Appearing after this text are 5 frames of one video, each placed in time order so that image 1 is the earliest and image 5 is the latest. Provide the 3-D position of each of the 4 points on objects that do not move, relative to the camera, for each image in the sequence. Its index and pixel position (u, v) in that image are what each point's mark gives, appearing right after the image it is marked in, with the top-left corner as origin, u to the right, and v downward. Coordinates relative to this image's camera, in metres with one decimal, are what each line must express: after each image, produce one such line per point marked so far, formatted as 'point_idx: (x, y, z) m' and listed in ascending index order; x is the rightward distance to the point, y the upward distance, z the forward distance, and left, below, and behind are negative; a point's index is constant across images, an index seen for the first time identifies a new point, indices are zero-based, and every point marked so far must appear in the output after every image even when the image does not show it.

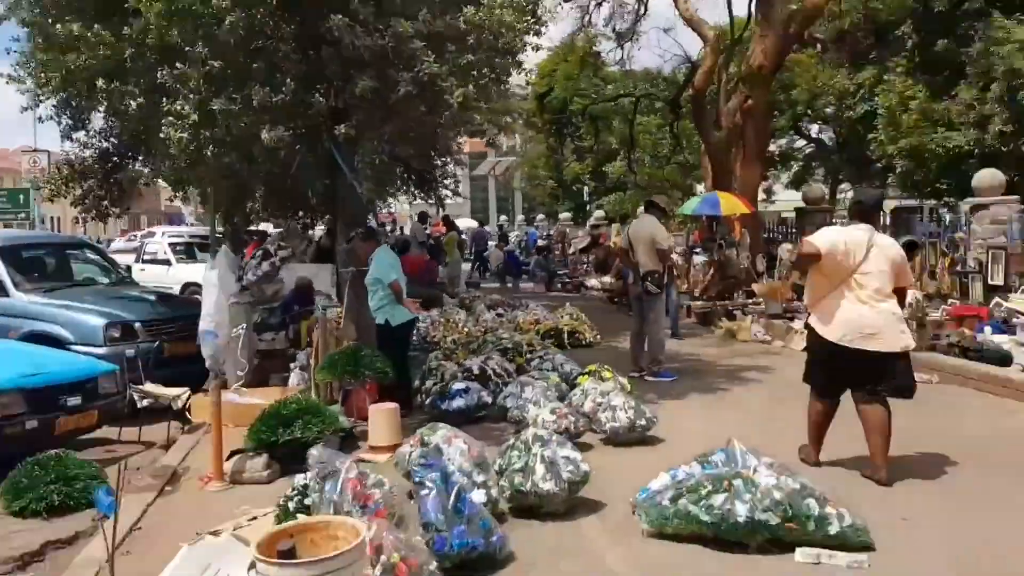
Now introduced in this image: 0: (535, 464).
0: (+0.2, -1.2, +5.5) m
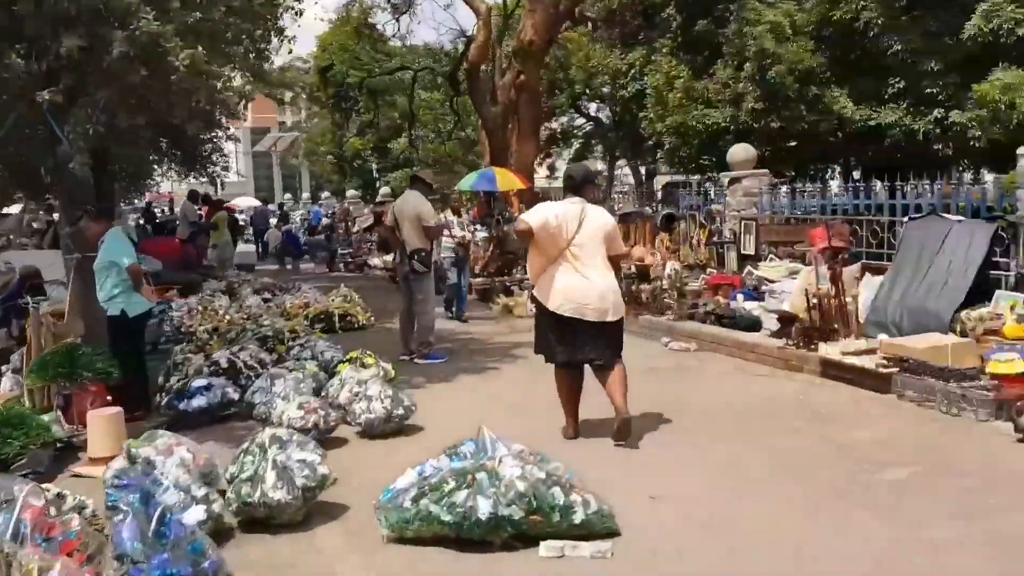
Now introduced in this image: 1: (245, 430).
0: (-1.5, -1.1, +4.6) m
1: (-2.6, -1.4, +7.2) m
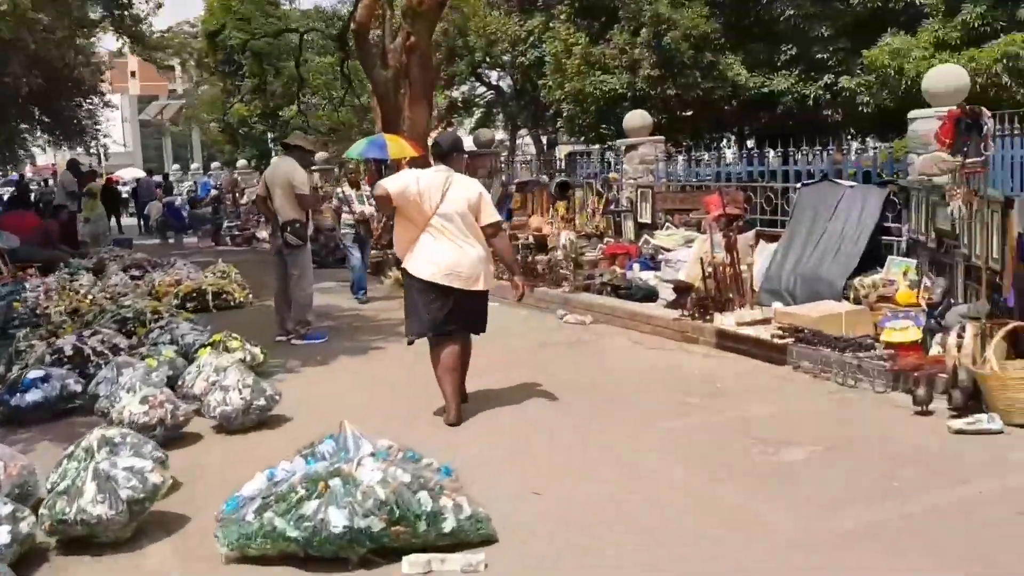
0: (-2.2, -1.0, +3.9) m
1: (-3.6, -1.2, +6.3) m
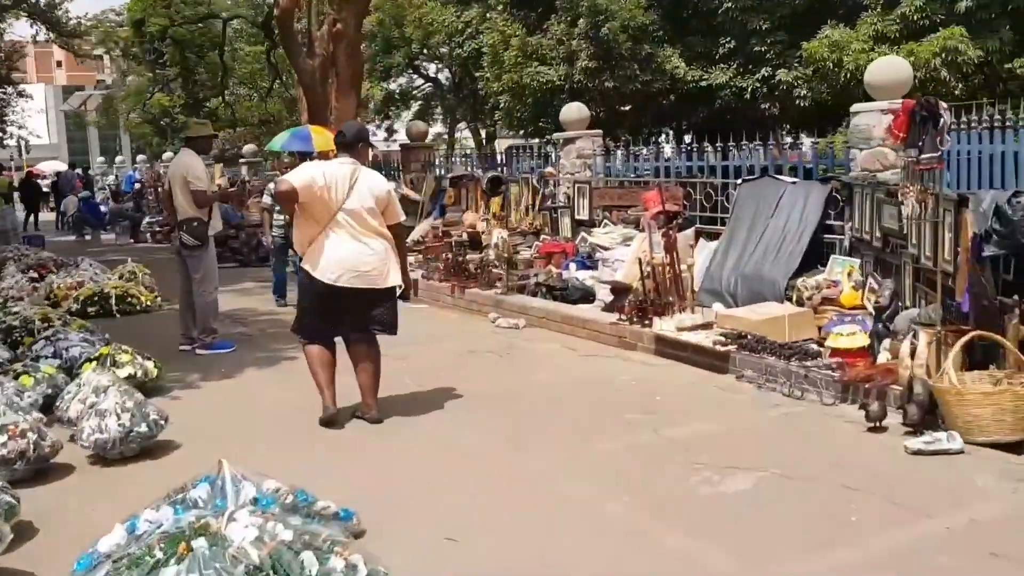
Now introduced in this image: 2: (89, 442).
0: (-2.6, -1.1, +3.2) m
1: (-4.1, -1.2, +5.5) m
2: (-2.6, -0.9, +4.6) m
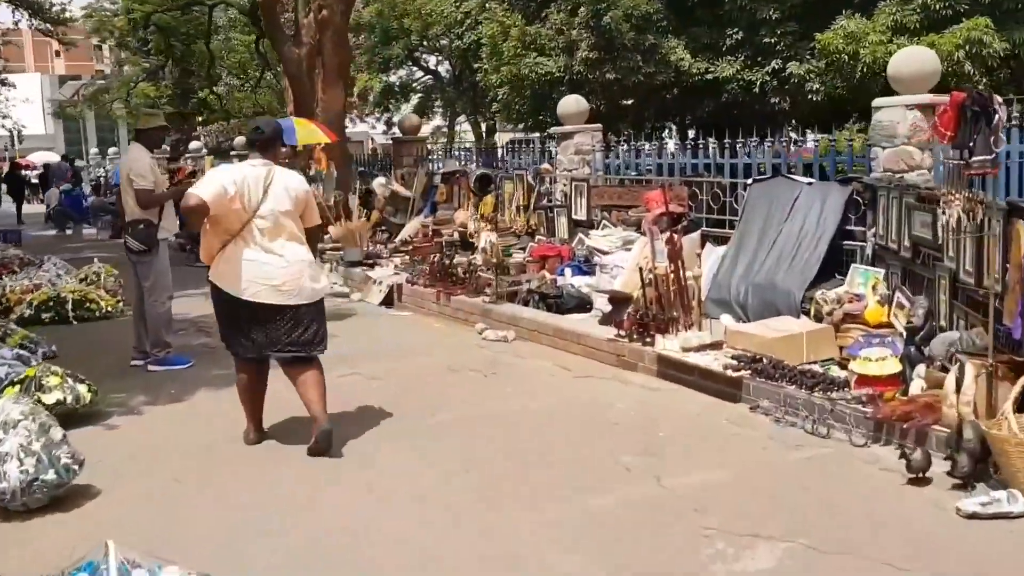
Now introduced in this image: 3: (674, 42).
0: (-2.7, -1.2, +2.5) m
1: (-4.3, -1.3, +4.8) m
2: (-2.7, -1.0, +4.0) m
3: (+2.6, +4.0, +12.0) m
